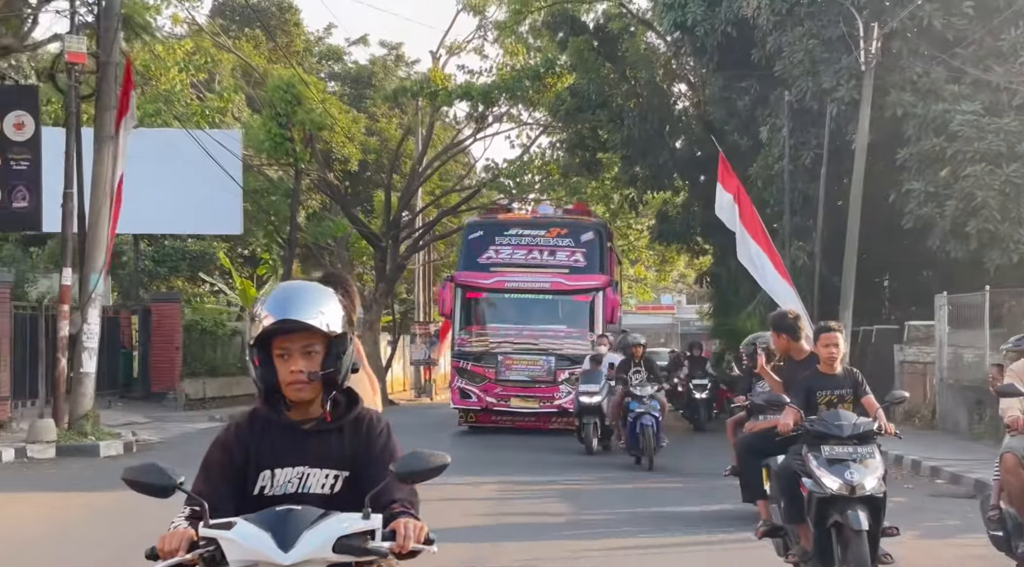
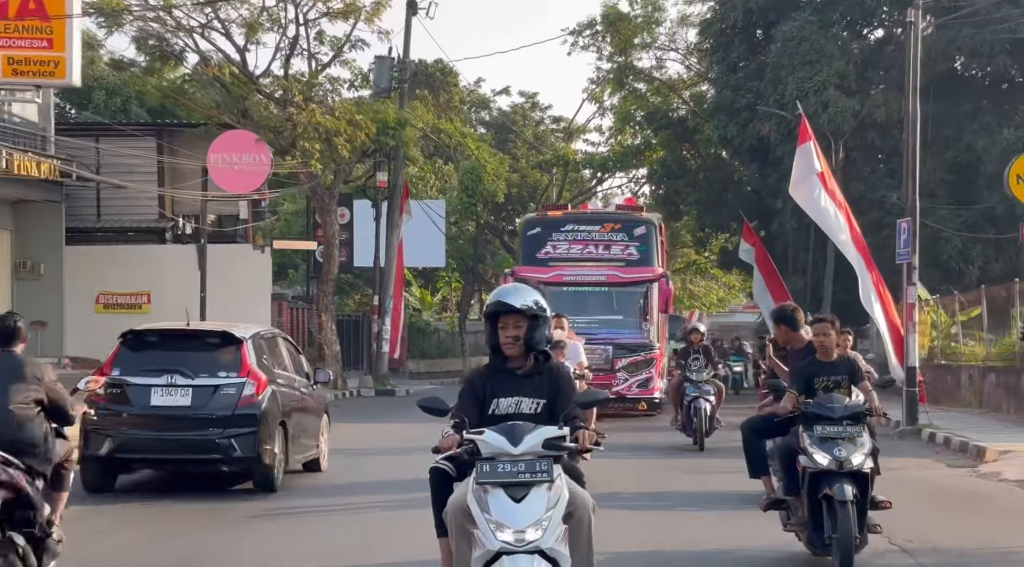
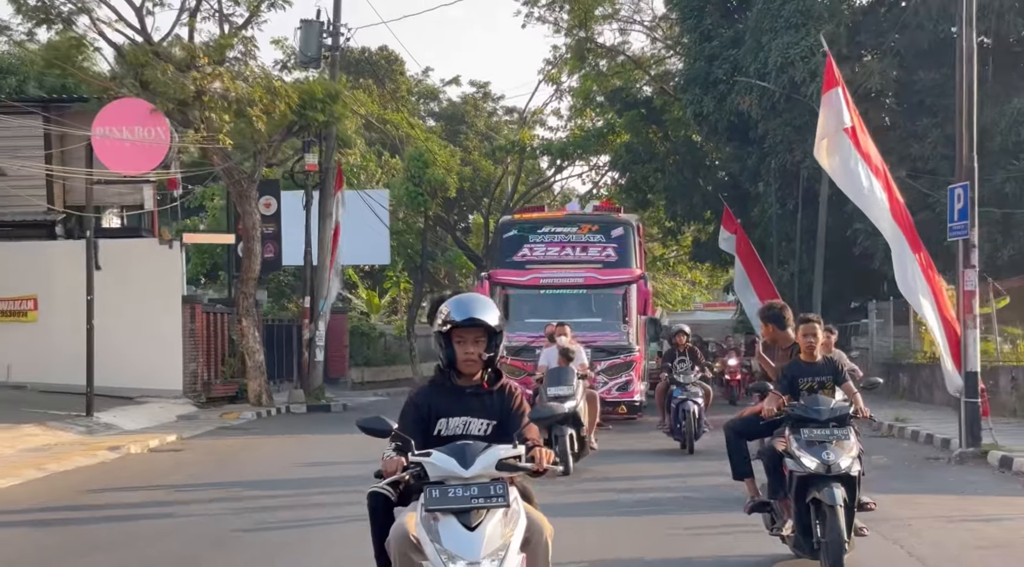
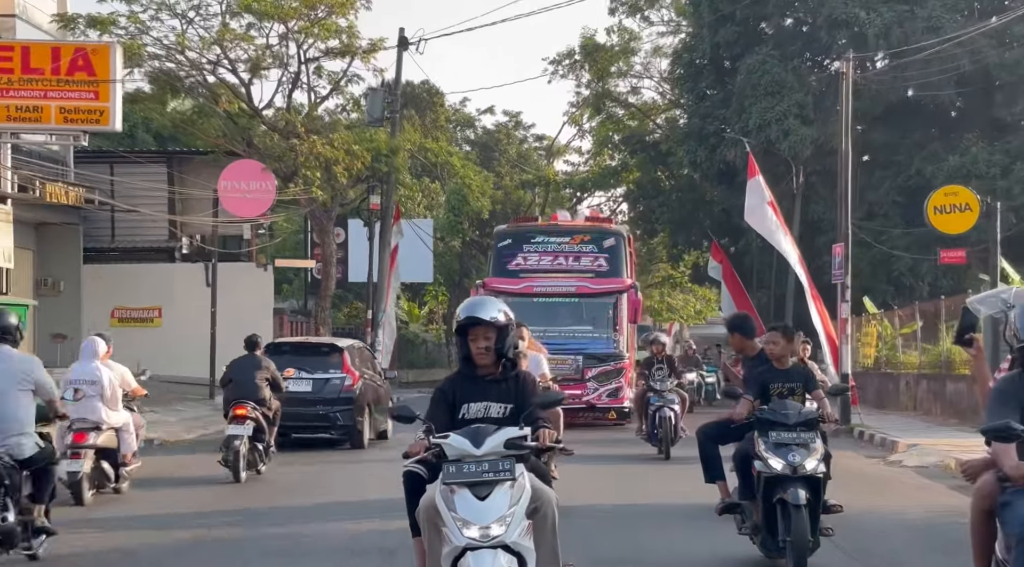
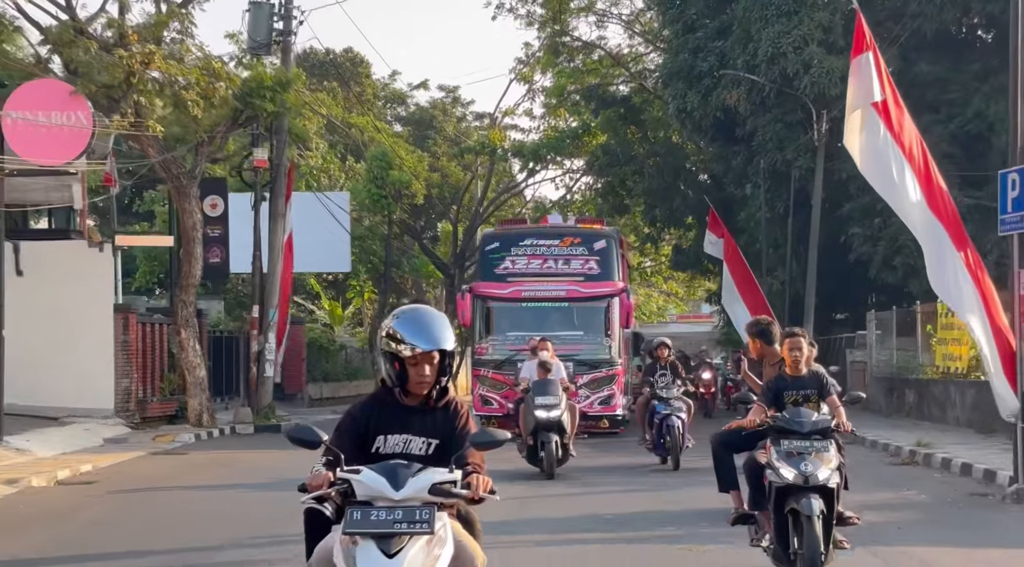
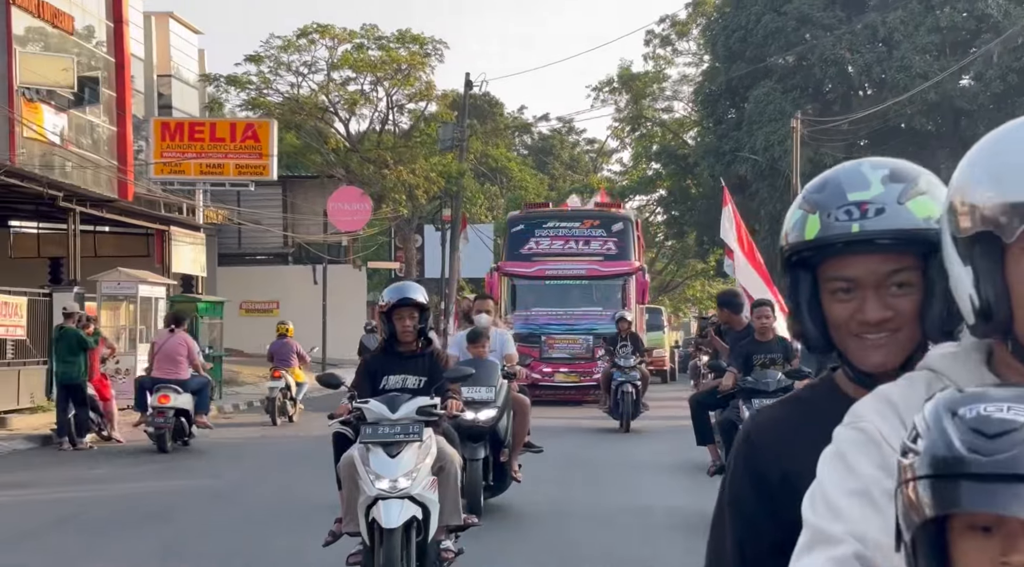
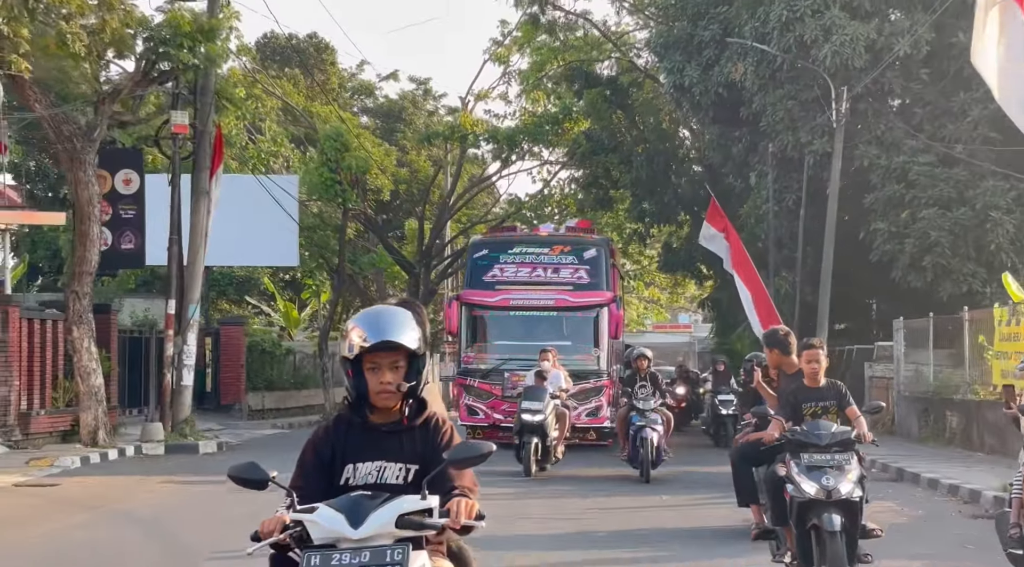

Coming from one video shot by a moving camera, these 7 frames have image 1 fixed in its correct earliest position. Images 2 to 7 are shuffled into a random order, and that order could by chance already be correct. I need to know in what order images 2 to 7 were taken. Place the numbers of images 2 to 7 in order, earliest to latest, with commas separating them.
7, 5, 3, 2, 4, 6
